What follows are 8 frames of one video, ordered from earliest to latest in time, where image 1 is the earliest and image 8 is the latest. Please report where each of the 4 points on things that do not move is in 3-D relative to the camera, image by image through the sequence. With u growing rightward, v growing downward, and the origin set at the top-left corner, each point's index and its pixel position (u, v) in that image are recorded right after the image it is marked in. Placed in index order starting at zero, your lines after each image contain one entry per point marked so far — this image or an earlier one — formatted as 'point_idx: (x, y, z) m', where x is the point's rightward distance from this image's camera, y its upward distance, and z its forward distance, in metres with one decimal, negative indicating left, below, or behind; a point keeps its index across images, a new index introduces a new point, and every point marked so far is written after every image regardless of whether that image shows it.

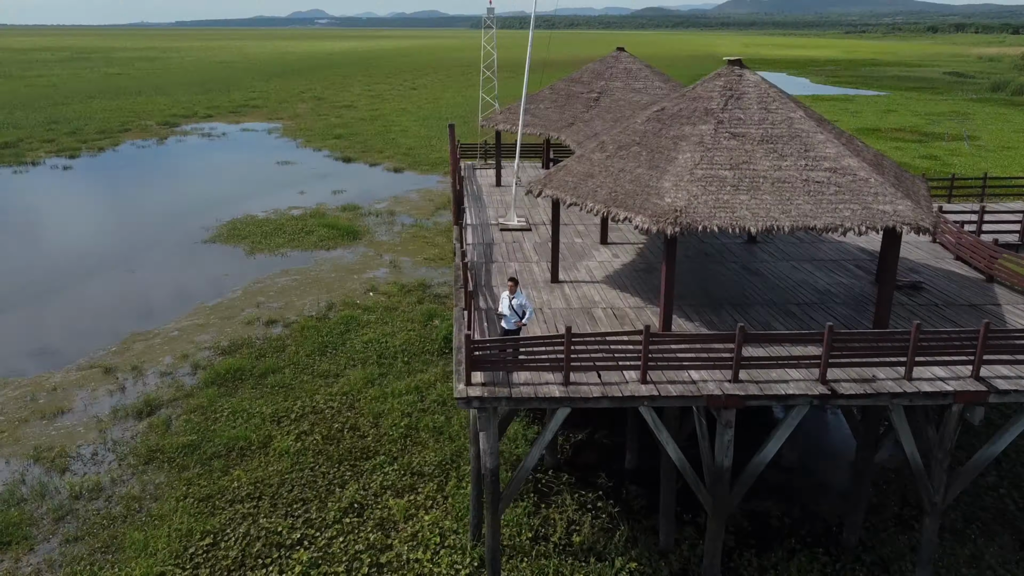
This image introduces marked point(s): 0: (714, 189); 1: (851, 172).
0: (+1.8, +0.9, +7.3) m
1: (+3.1, +1.1, +7.5) m
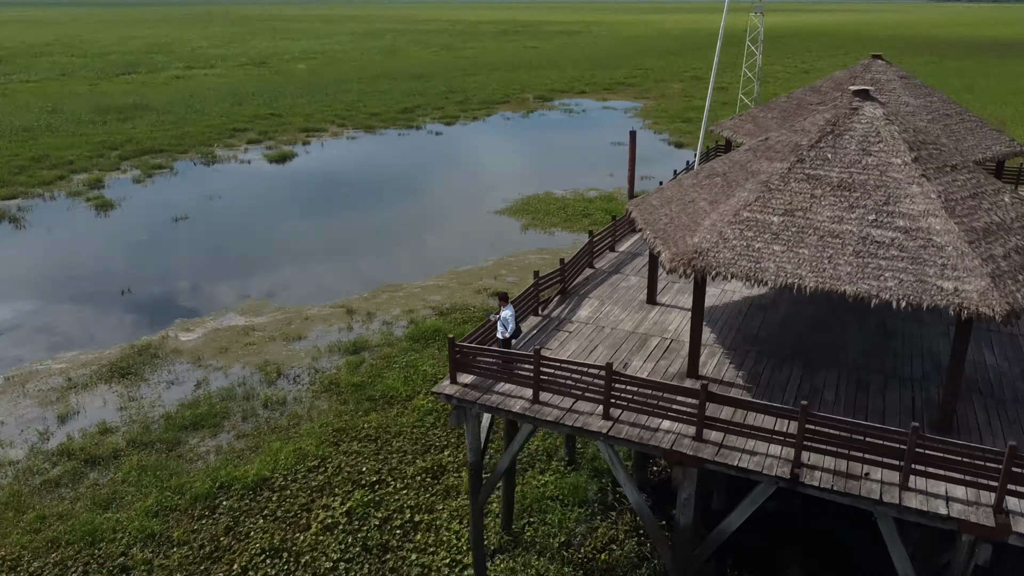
0: (+2.0, +0.5, +6.8) m
1: (+3.3, +0.4, +6.3) m
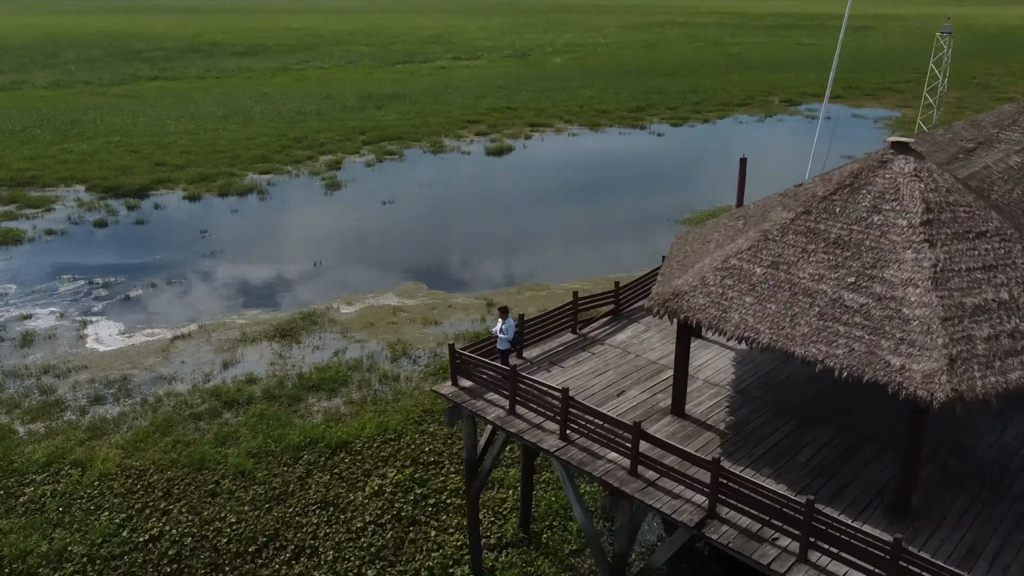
0: (+1.8, 0.0, +6.8) m
1: (+2.9, -0.1, +6.0) m
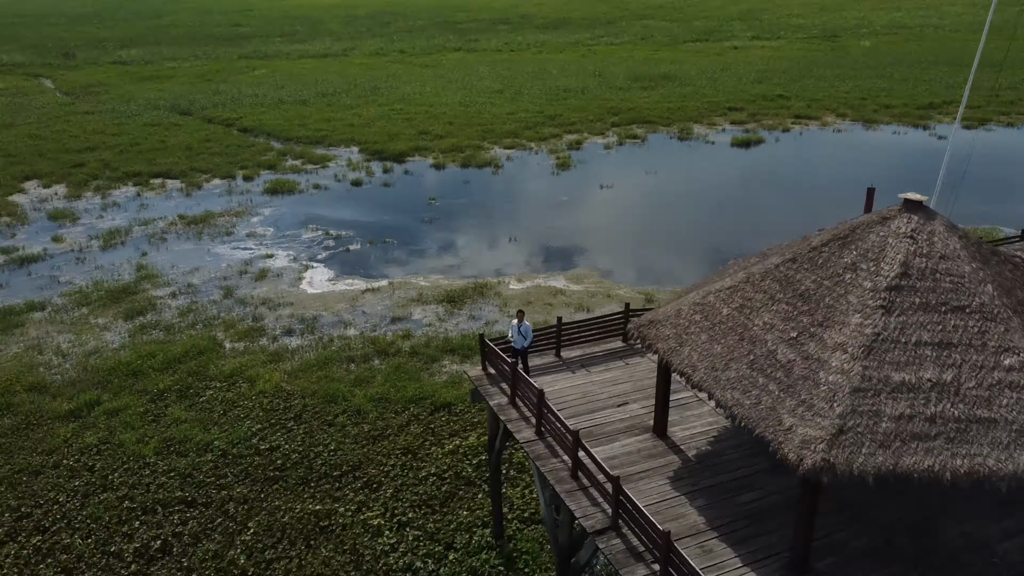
0: (+1.6, -0.3, +7.1) m
1: (+2.3, -0.6, +6.0) m
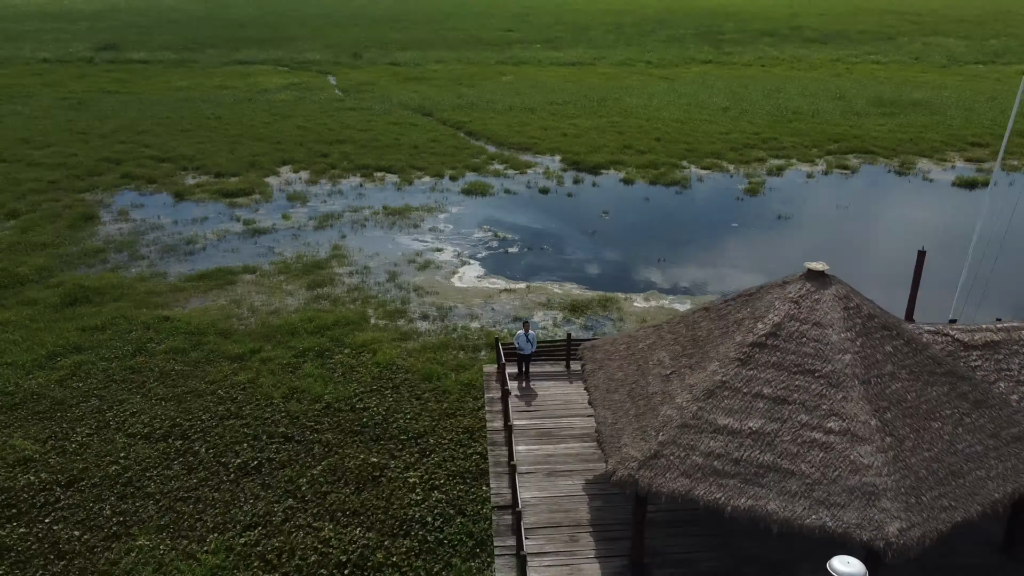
0: (+1.1, -0.6, +8.2) m
1: (+1.3, -1.0, +6.9) m
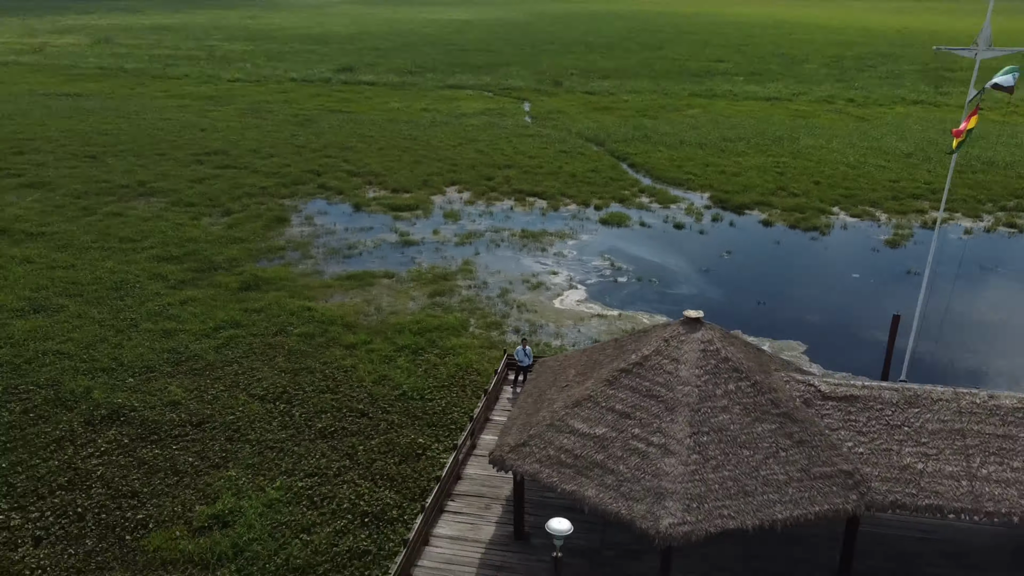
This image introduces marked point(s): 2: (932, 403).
0: (+0.6, -1.0, +10.1) m
1: (+0.4, -1.3, +8.8) m
2: (+4.5, -1.2, +8.5) m
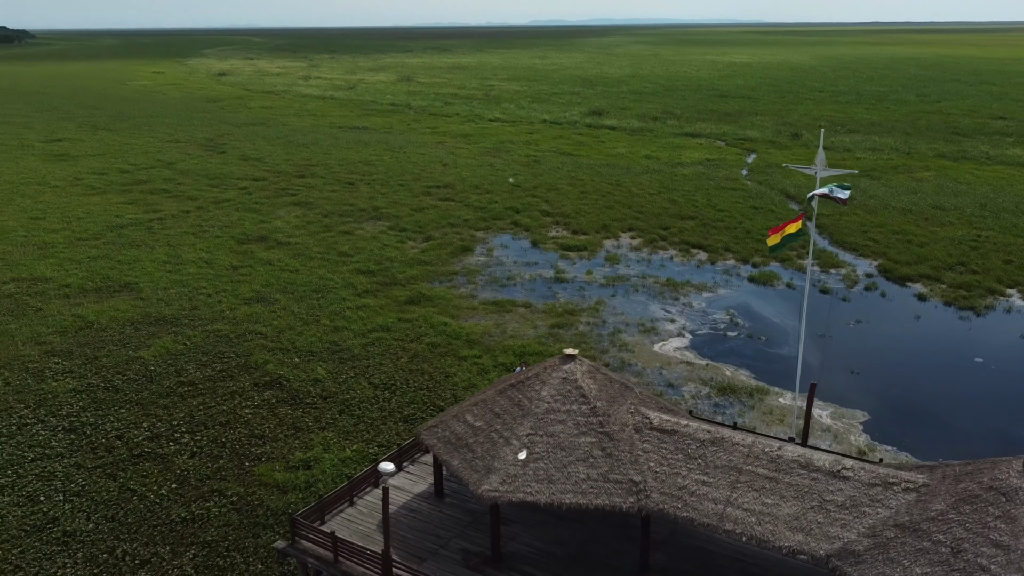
0: (-0.1, -1.5, +13.5) m
1: (-0.7, -1.8, +12.3) m
2: (+3.0, -2.1, +10.6) m
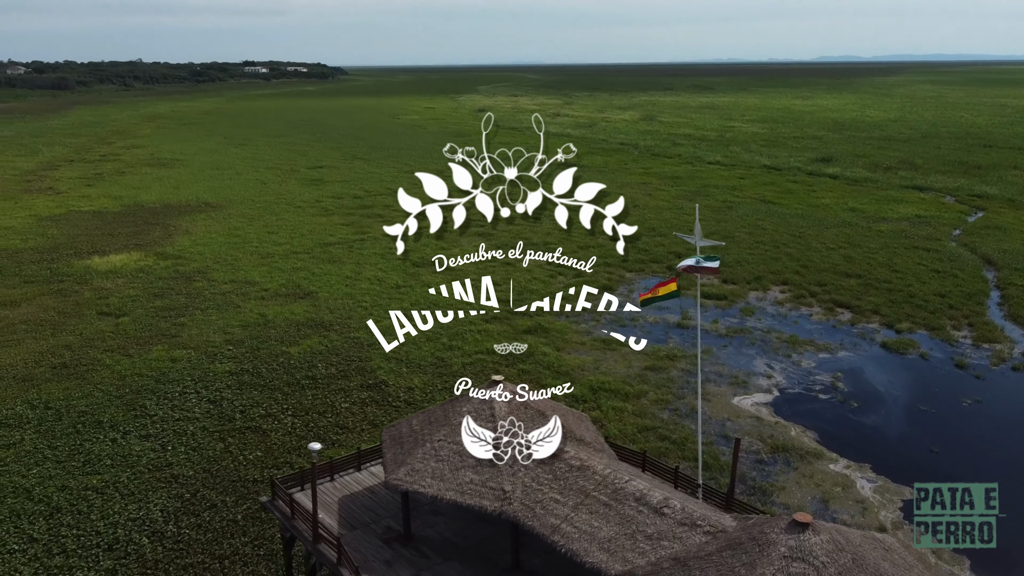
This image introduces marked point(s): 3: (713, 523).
0: (-0.8, -2.2, +15.9) m
1: (-1.7, -2.3, +15.0) m
2: (+1.3, -2.9, +12.2) m
3: (+2.7, -3.2, +11.0) m
